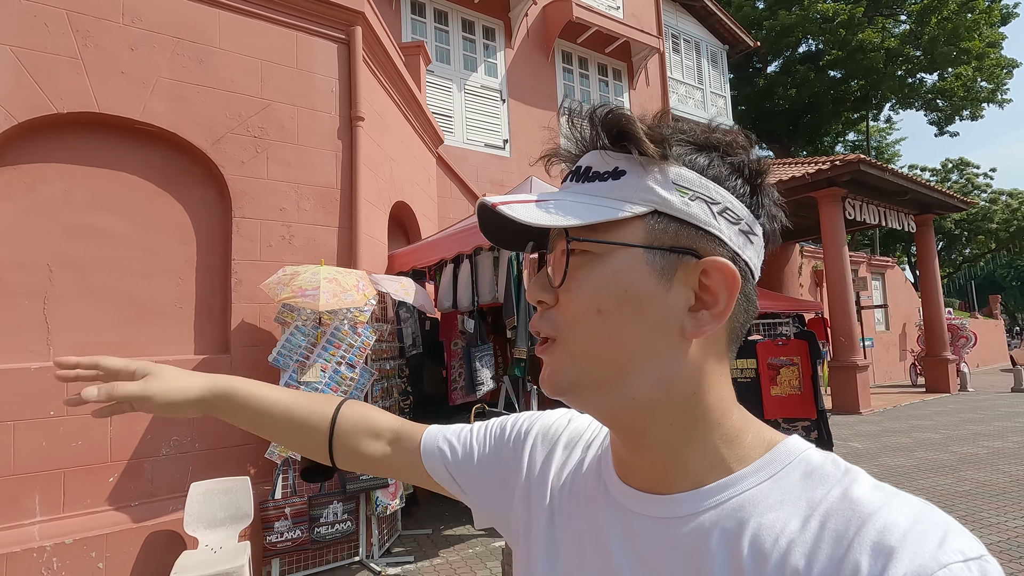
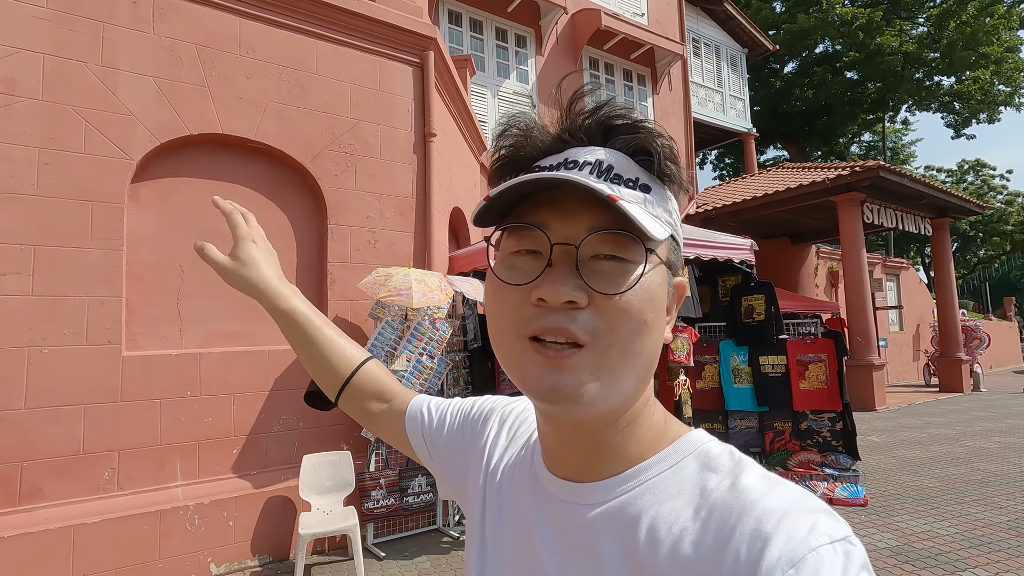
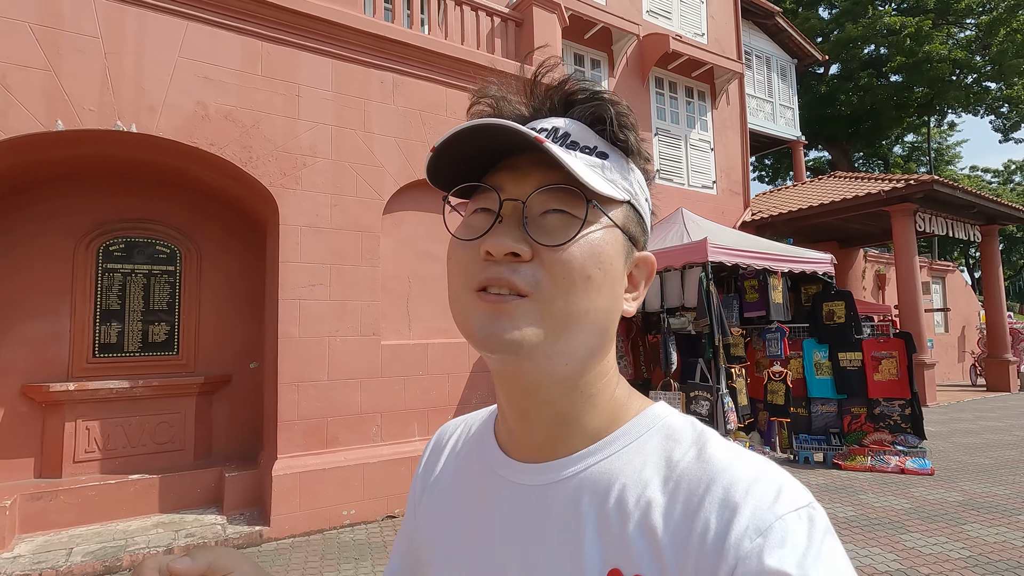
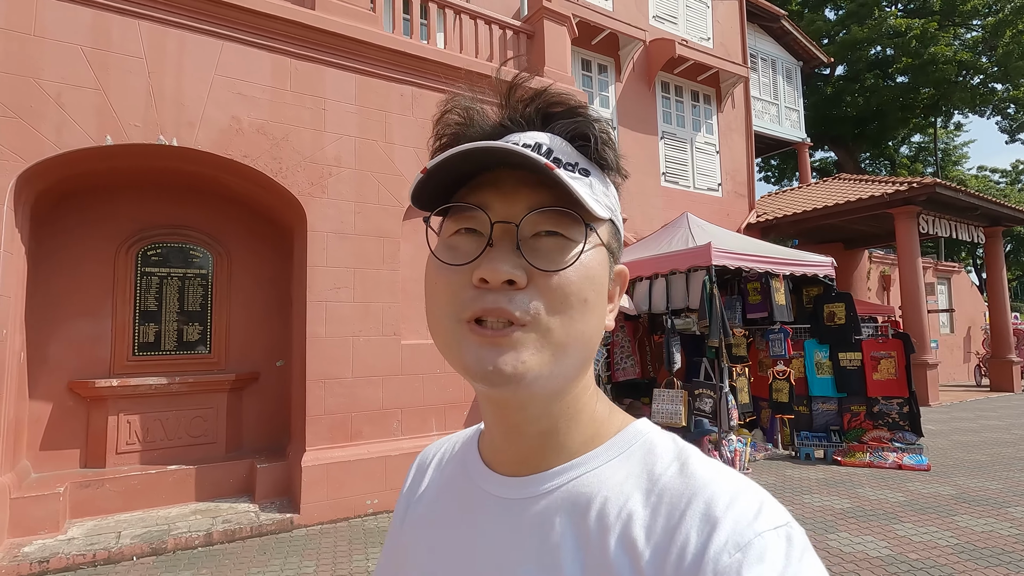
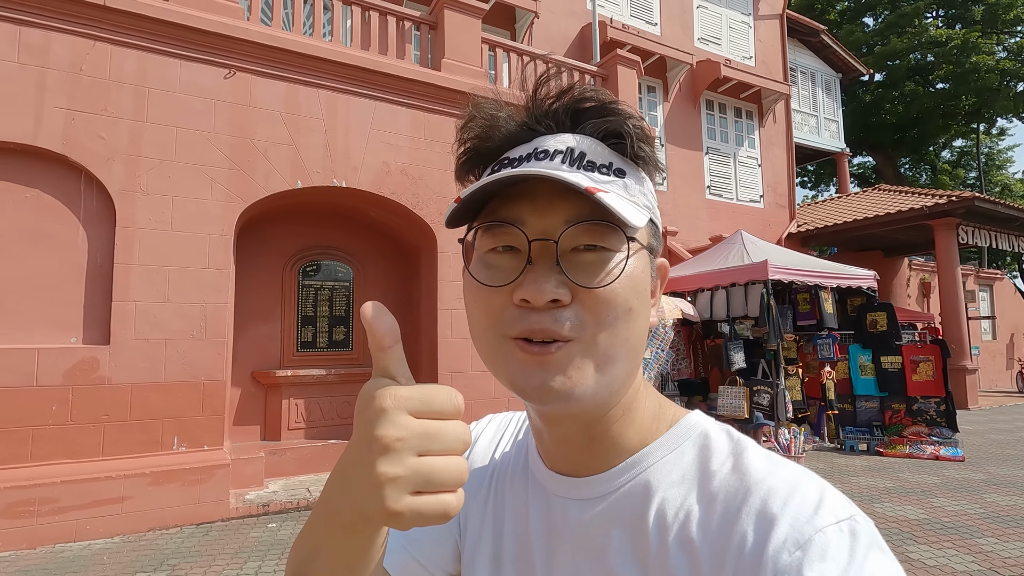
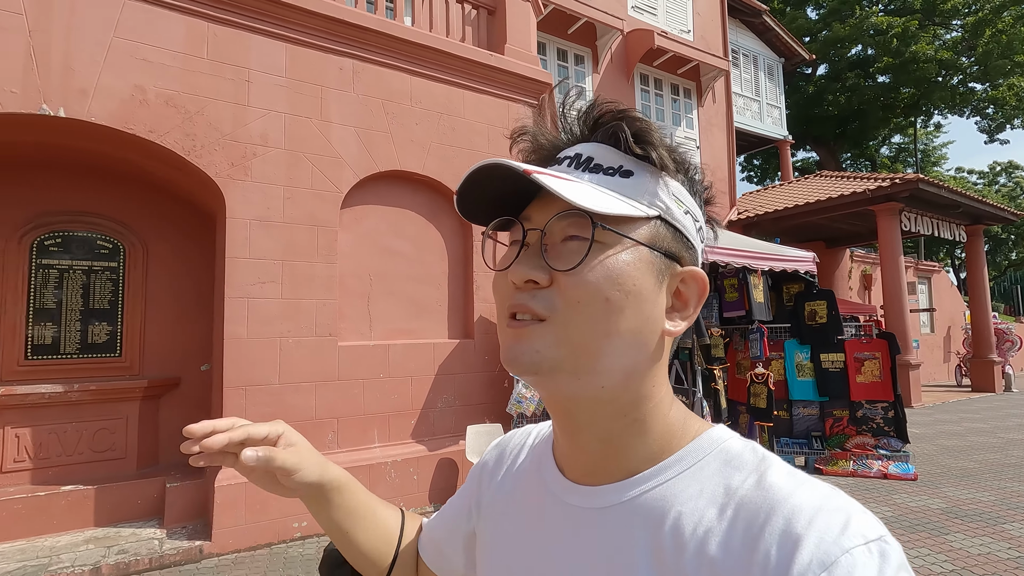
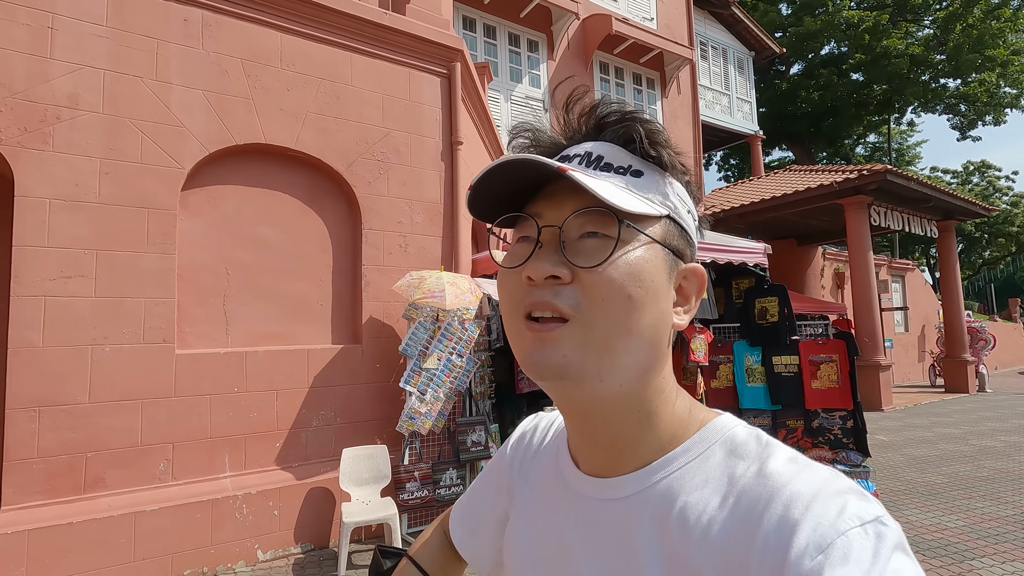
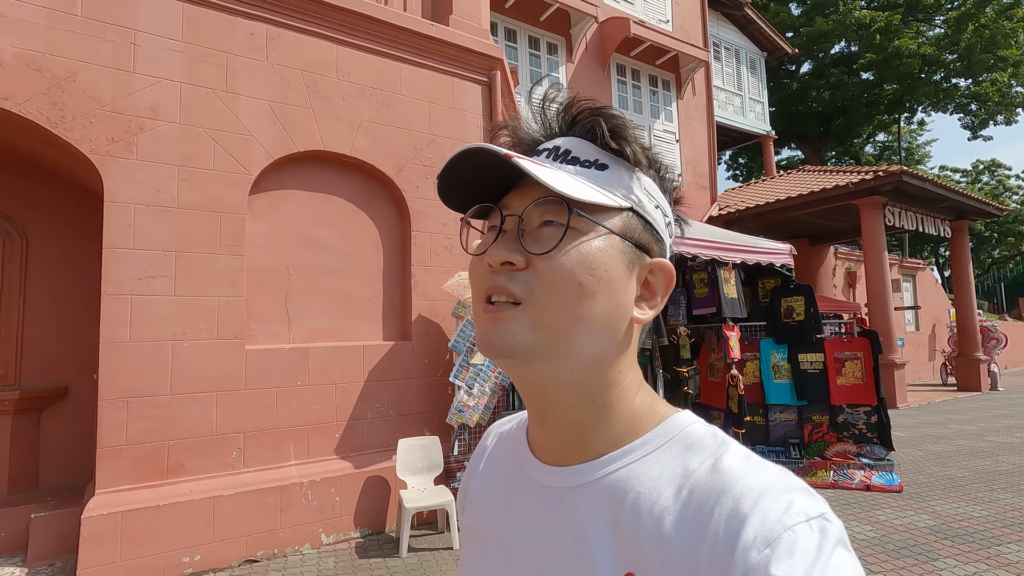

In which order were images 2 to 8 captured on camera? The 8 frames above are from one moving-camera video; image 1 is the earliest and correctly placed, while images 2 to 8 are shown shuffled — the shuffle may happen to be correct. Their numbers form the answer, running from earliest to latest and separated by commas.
2, 7, 8, 6, 3, 4, 5
